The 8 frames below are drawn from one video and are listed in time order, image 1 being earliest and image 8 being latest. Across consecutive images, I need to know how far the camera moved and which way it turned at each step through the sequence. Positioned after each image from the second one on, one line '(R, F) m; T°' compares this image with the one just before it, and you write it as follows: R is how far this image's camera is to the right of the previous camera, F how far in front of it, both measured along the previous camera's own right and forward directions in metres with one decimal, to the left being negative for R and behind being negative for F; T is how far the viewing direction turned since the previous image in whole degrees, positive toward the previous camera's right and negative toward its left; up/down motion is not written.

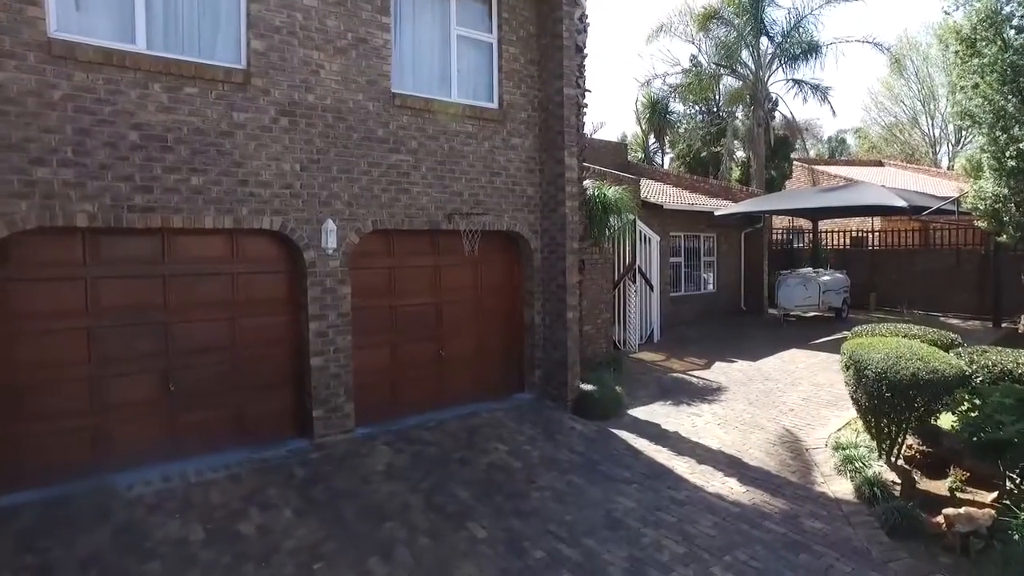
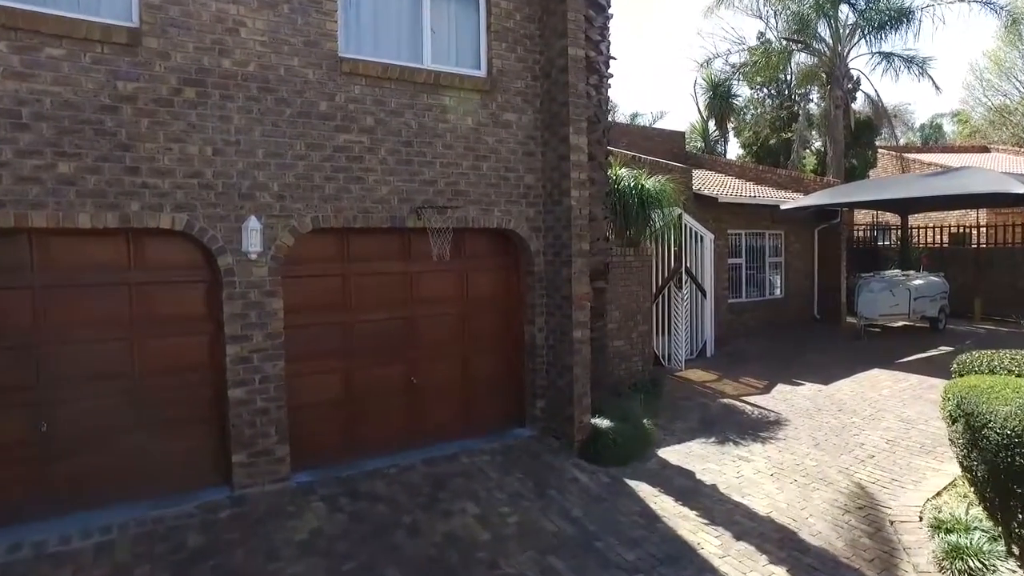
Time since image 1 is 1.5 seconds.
(+0.9, +1.7) m; -7°
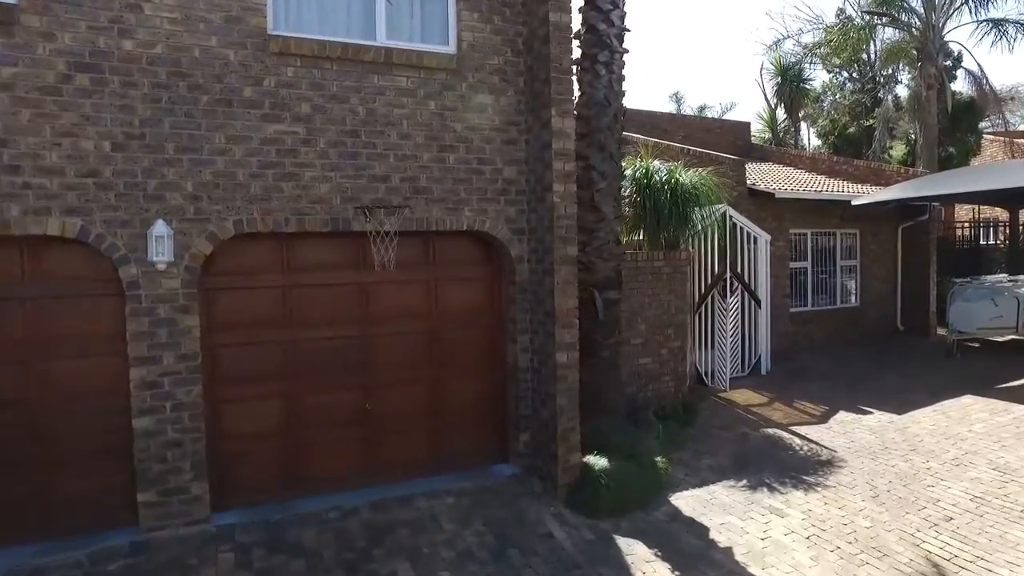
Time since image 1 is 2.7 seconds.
(+1.1, +1.2) m; -7°
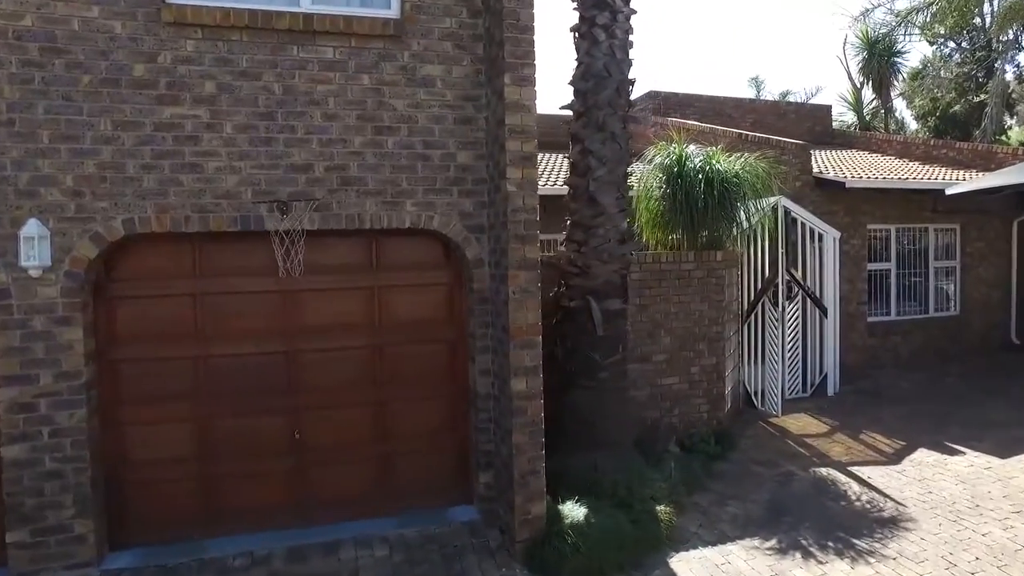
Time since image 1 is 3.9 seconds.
(+1.1, +1.2) m; -8°
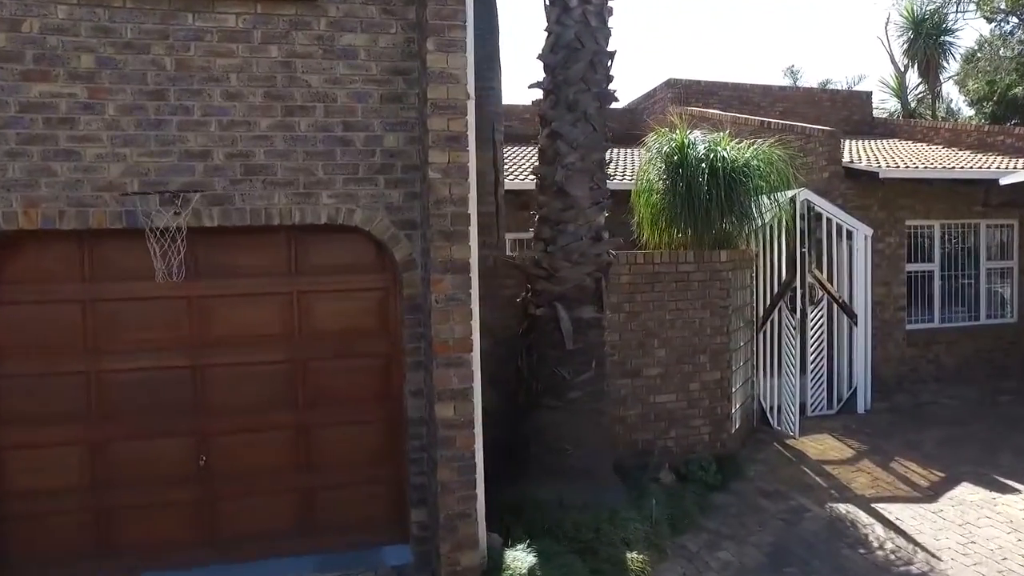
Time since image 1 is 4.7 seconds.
(+0.8, +0.8) m; -4°
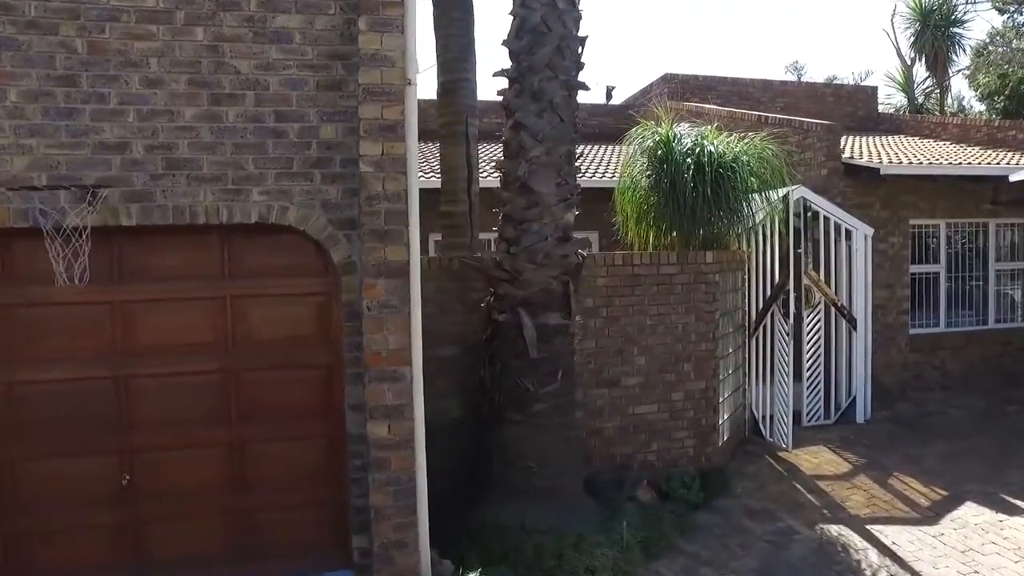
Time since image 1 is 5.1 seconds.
(+0.4, +0.4) m; -1°
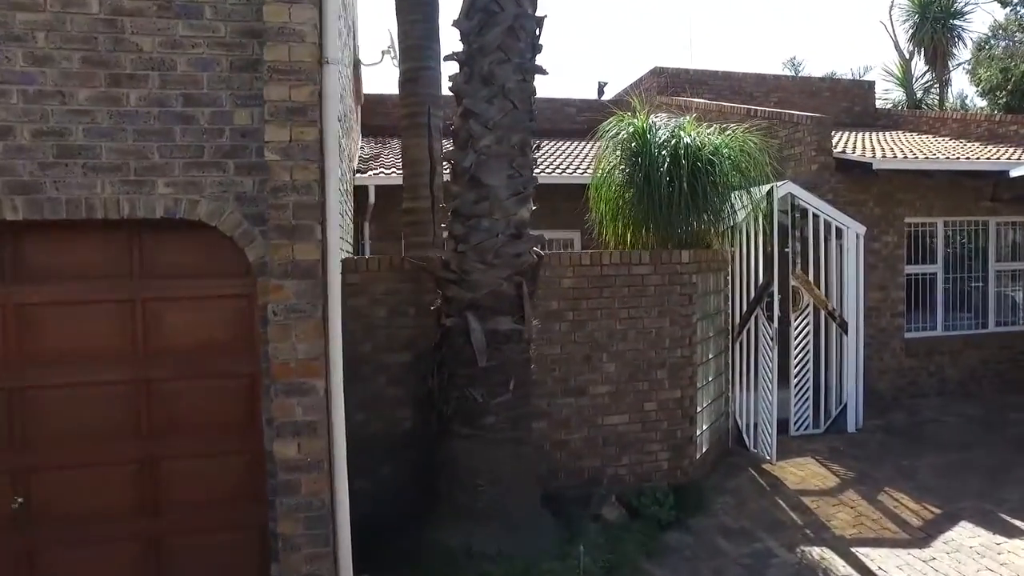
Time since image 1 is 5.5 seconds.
(+0.4, +0.4) m; 0°
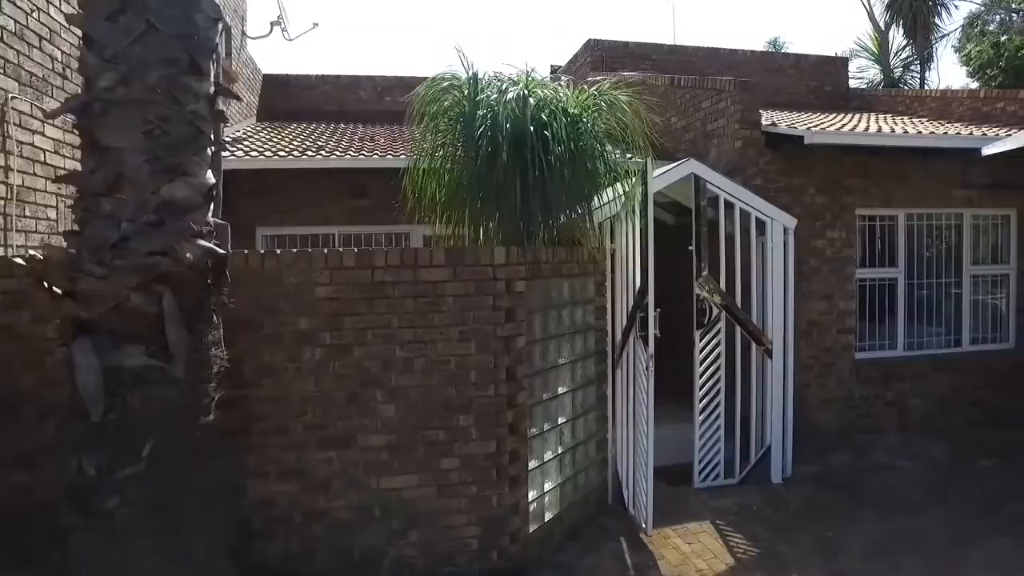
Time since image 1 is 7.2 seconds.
(+1.9, +1.6) m; -1°
